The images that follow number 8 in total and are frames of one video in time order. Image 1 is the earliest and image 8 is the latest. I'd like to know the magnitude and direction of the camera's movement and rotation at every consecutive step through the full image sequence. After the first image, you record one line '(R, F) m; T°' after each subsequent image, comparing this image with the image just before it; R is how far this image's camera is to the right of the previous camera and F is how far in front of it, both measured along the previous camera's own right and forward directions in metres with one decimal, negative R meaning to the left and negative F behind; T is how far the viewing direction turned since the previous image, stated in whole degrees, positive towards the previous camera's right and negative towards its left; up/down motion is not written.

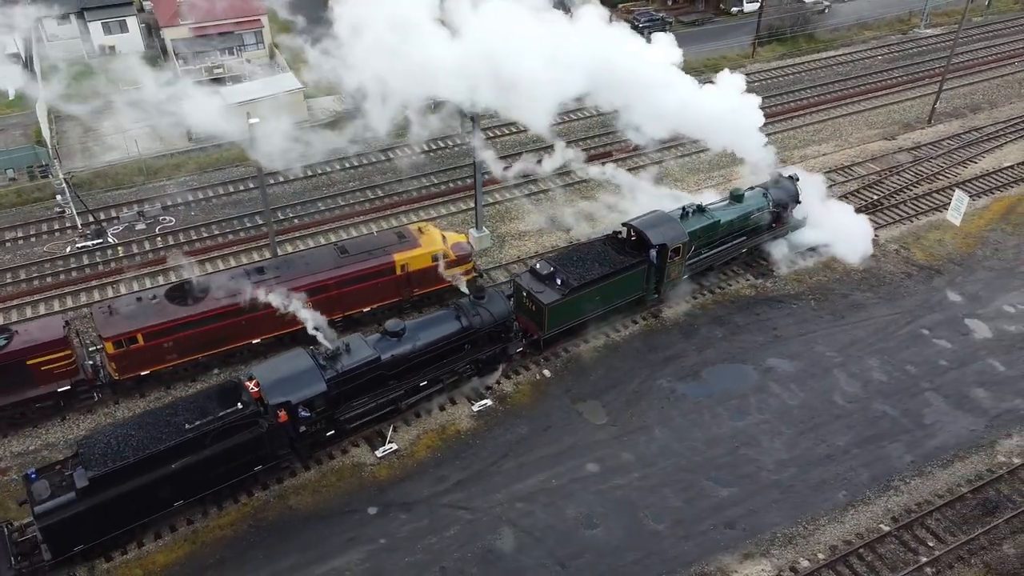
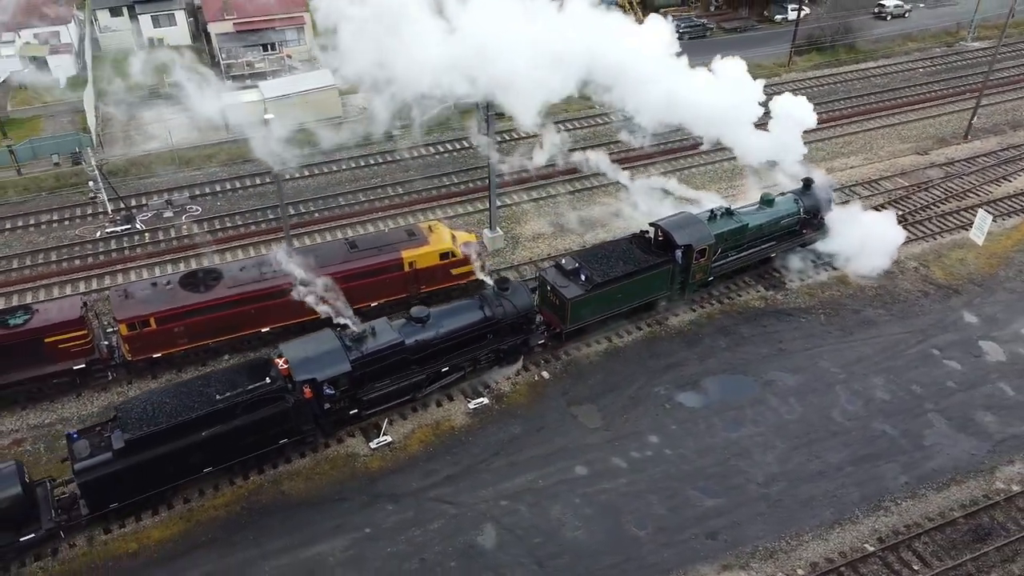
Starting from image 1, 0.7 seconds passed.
(+0.9, -0.2) m; -3°
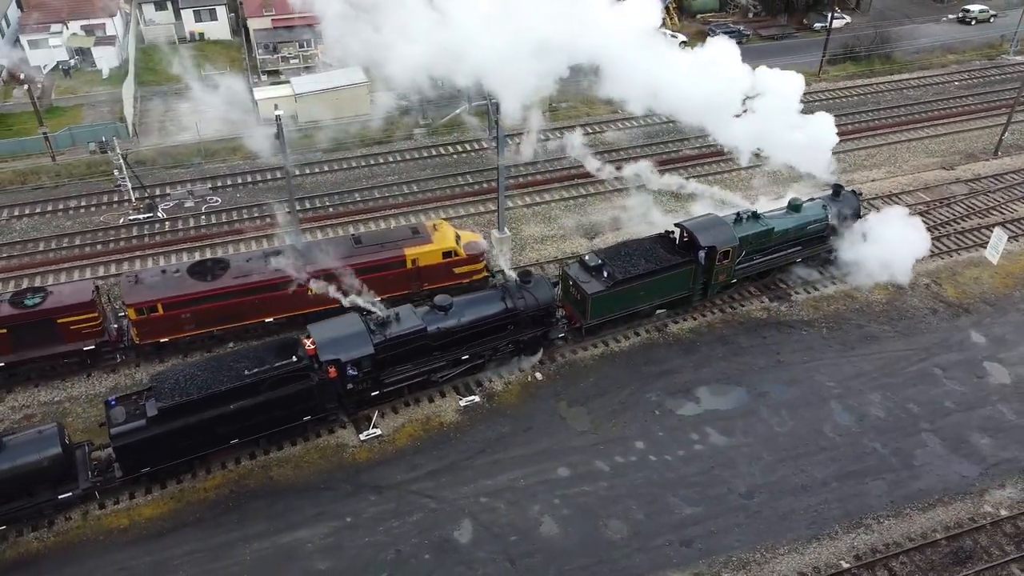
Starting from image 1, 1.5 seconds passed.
(+1.0, -0.2) m; -3°
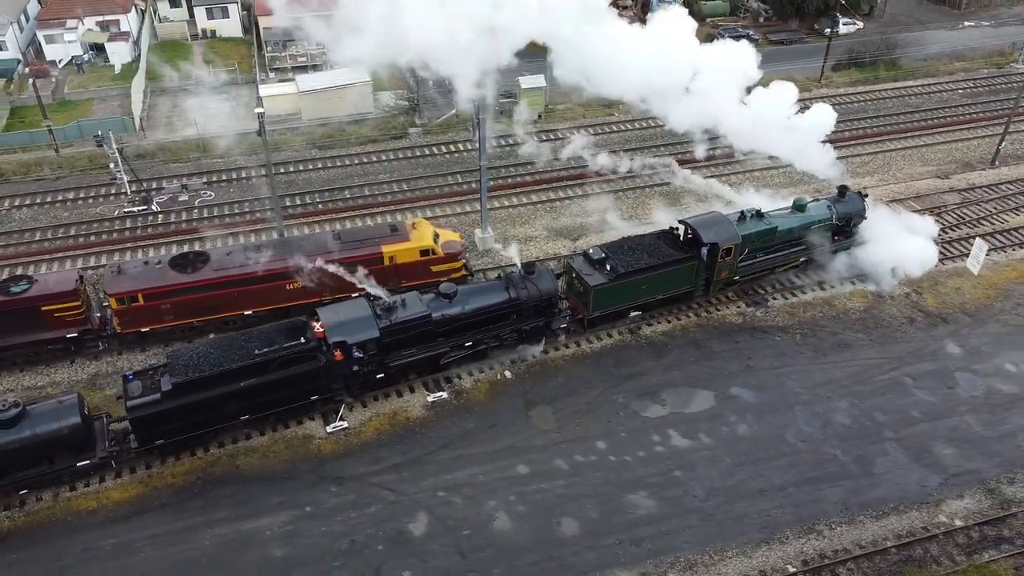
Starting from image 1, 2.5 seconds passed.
(+1.1, -0.2) m; -2°
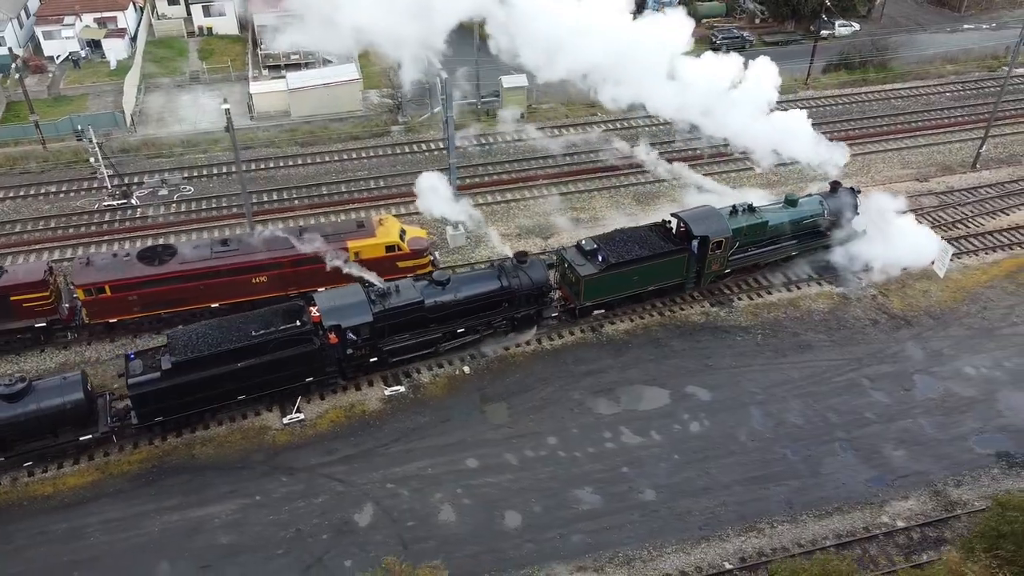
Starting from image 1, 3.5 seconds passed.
(+1.2, -0.2) m; -1°
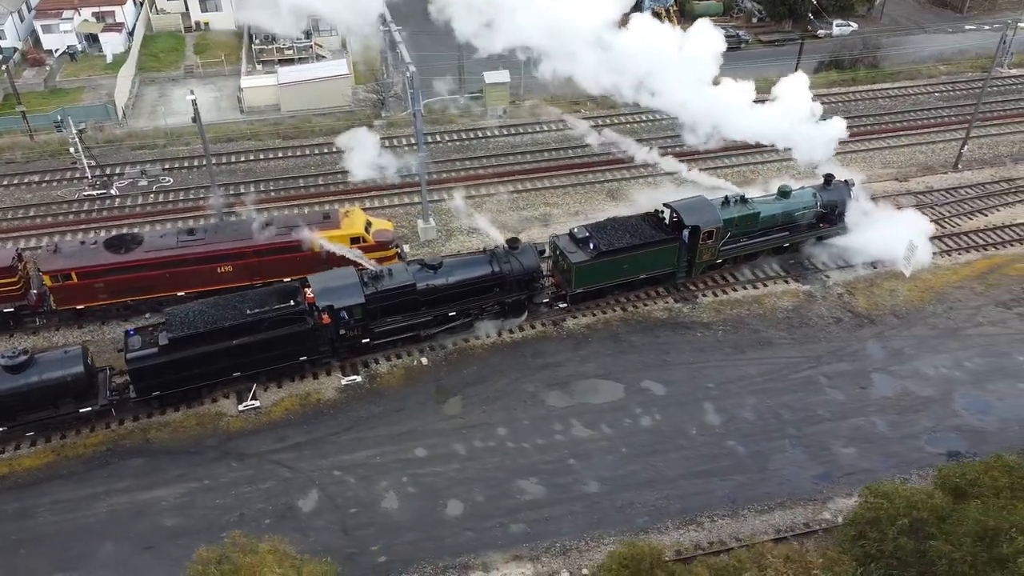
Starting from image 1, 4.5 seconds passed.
(+1.3, -0.1) m; -1°
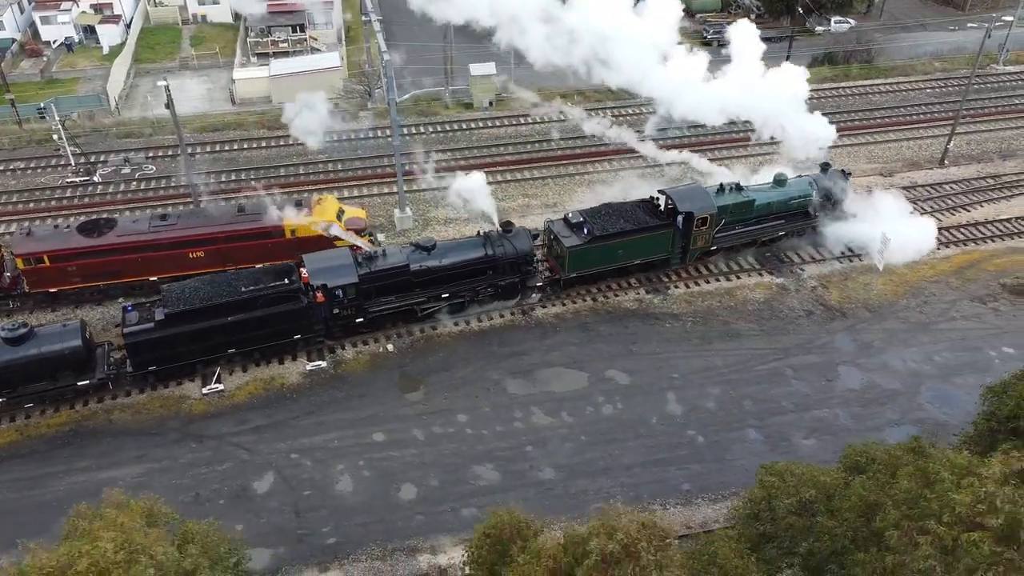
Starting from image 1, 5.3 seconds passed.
(+1.0, 0.0) m; -1°
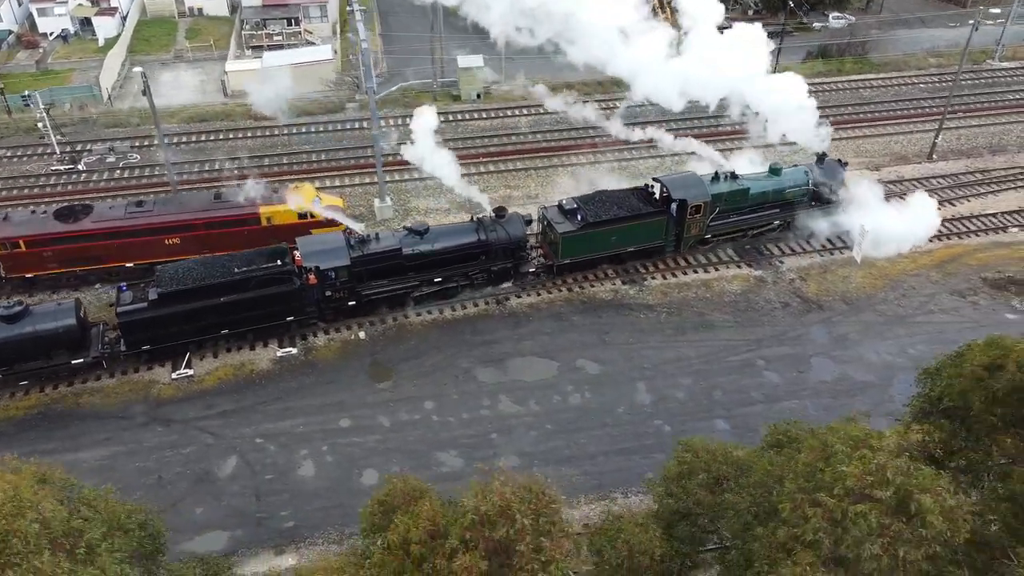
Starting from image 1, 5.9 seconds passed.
(+0.8, 0.0) m; -1°
